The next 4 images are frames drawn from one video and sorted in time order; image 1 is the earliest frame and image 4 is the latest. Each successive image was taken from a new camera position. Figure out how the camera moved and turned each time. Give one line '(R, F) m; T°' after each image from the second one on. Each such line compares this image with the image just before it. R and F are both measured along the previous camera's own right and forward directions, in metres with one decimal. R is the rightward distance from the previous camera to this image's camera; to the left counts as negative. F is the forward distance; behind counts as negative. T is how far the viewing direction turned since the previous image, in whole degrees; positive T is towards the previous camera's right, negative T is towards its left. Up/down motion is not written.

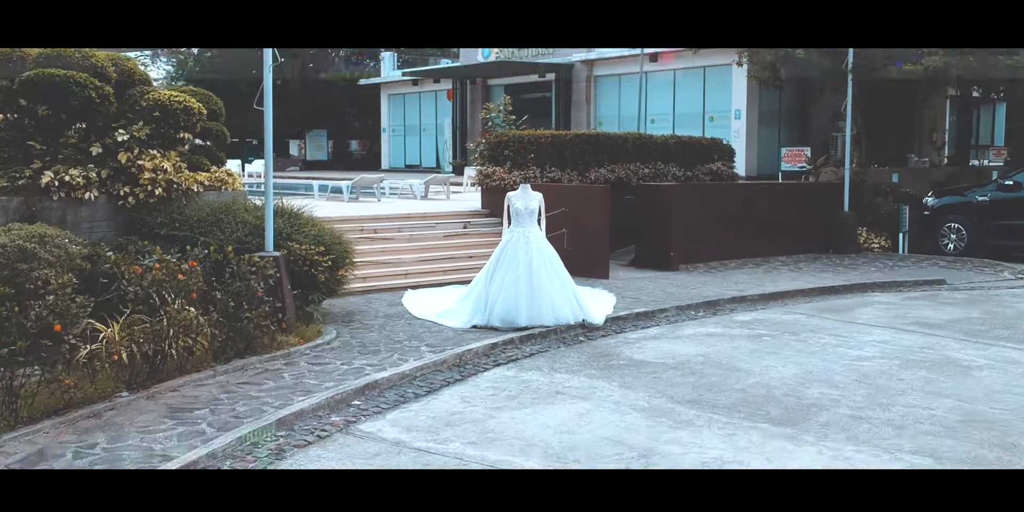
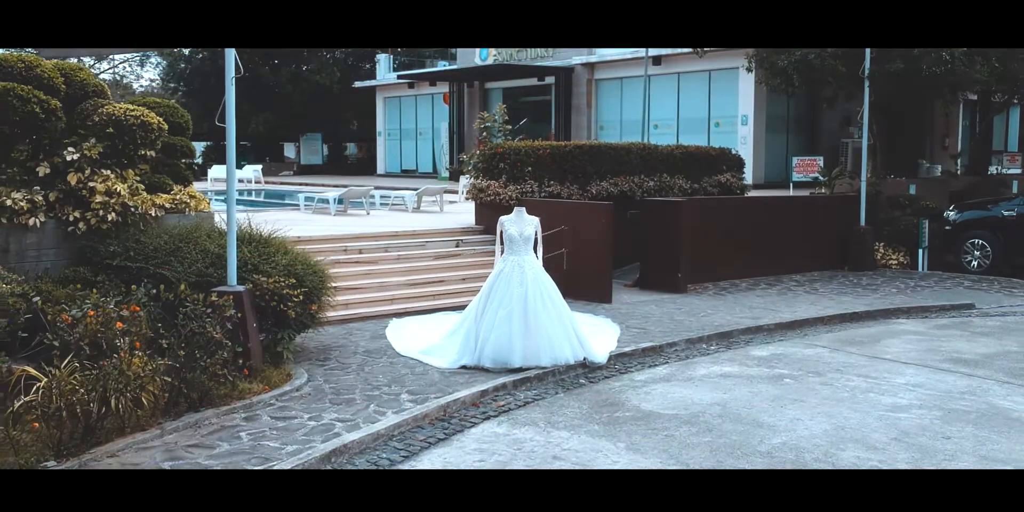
(0.0, +0.9) m; 0°
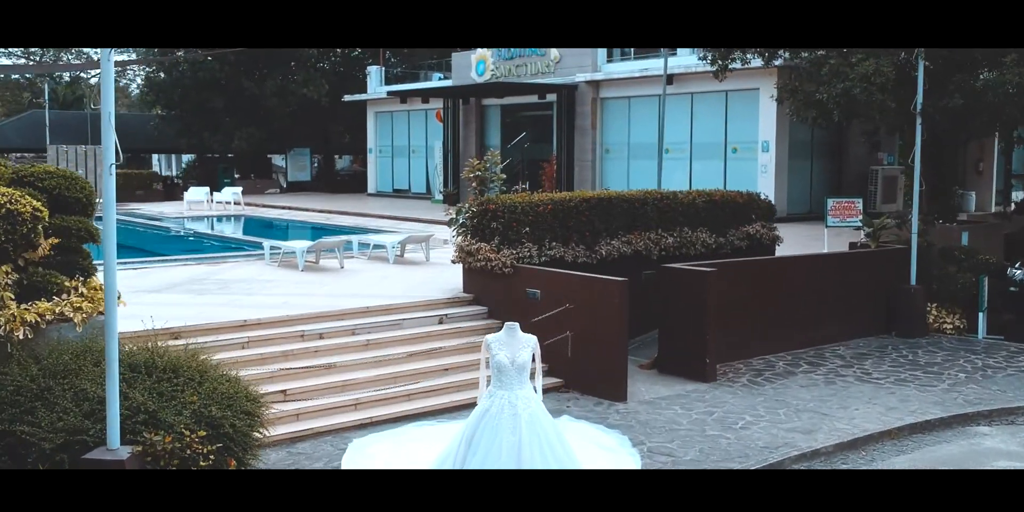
(+0.1, +2.1) m; 0°
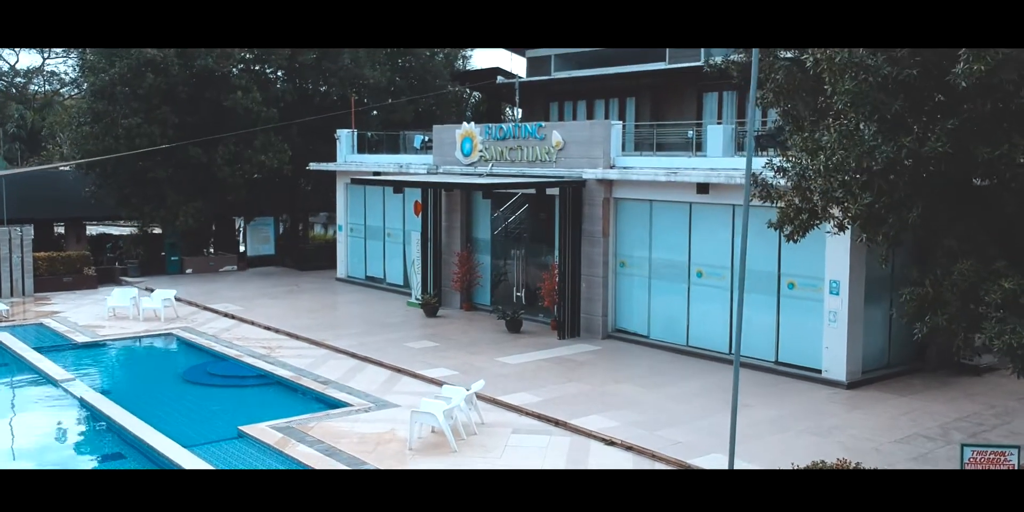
(+0.2, +5.2) m; 0°
